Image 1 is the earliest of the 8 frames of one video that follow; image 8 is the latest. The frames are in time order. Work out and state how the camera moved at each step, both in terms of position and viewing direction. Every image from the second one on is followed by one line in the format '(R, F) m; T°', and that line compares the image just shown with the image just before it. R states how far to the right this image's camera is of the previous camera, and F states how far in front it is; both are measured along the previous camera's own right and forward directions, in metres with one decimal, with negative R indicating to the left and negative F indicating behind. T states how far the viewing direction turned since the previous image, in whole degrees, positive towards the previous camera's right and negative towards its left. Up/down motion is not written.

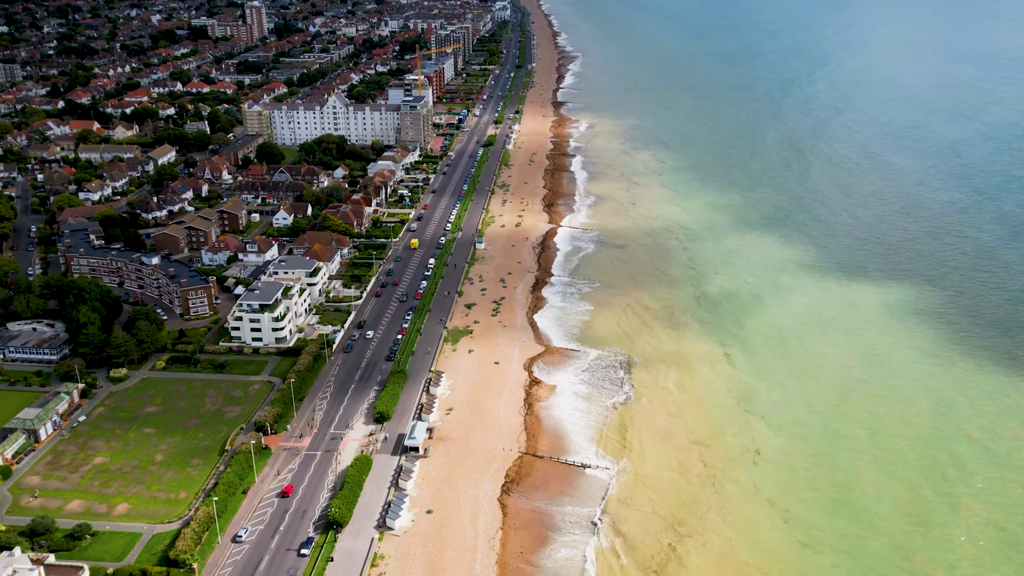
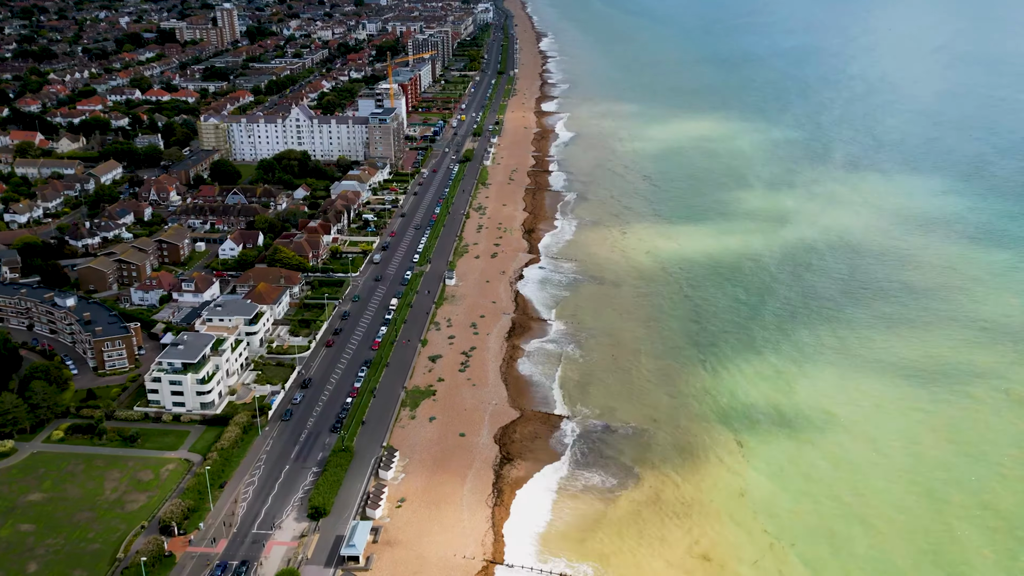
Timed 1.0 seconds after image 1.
(+1.0, +8.1) m; +1°
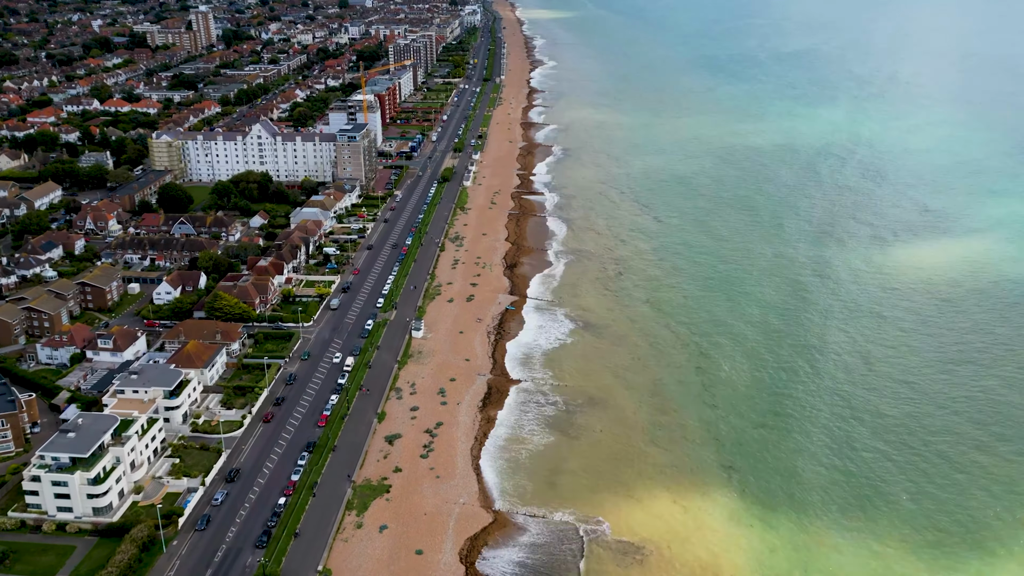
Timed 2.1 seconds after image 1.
(+1.1, +8.8) m; 0°
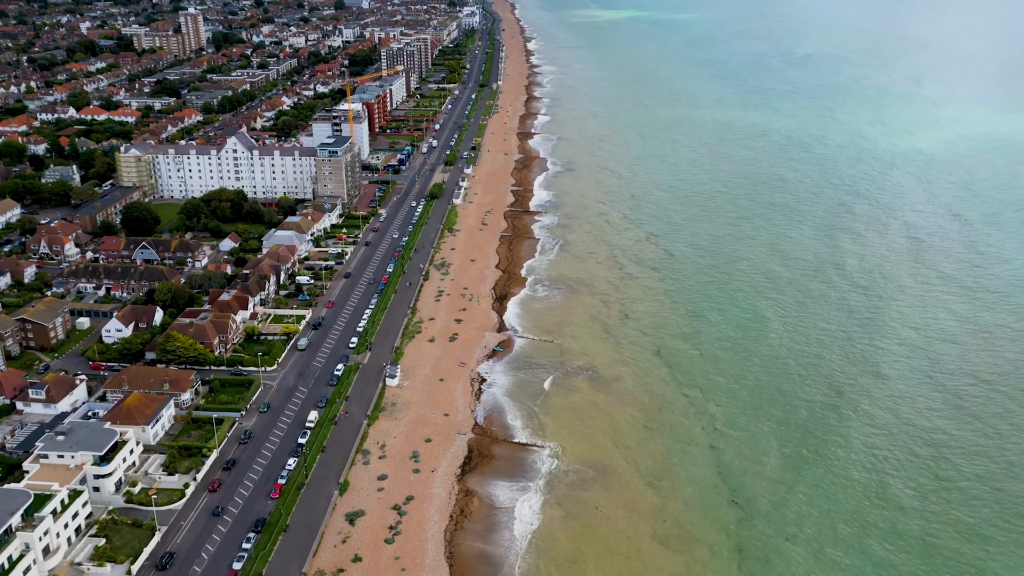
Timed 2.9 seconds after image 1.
(+0.9, +5.8) m; 0°
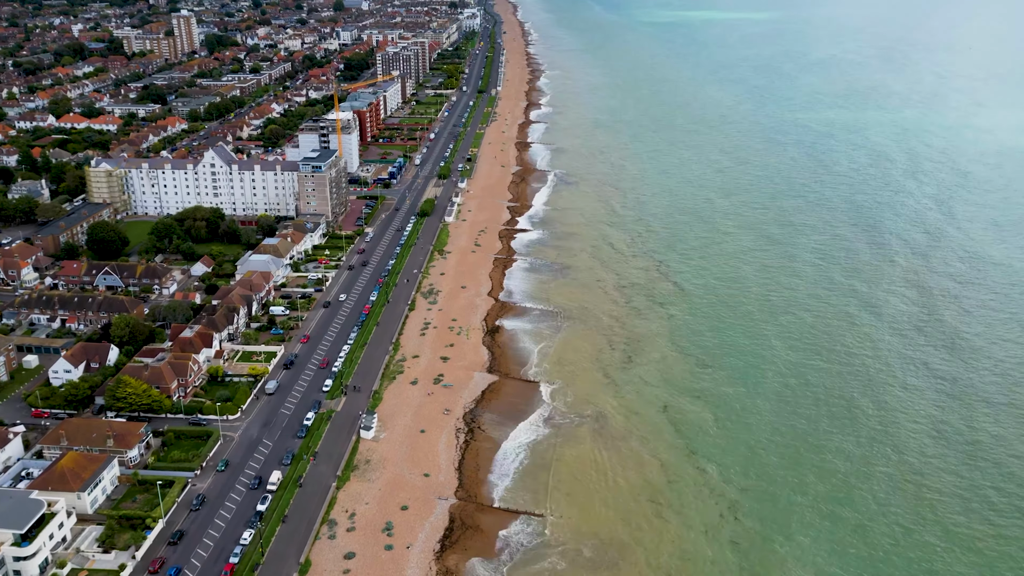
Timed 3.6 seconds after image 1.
(+0.8, +5.1) m; 0°
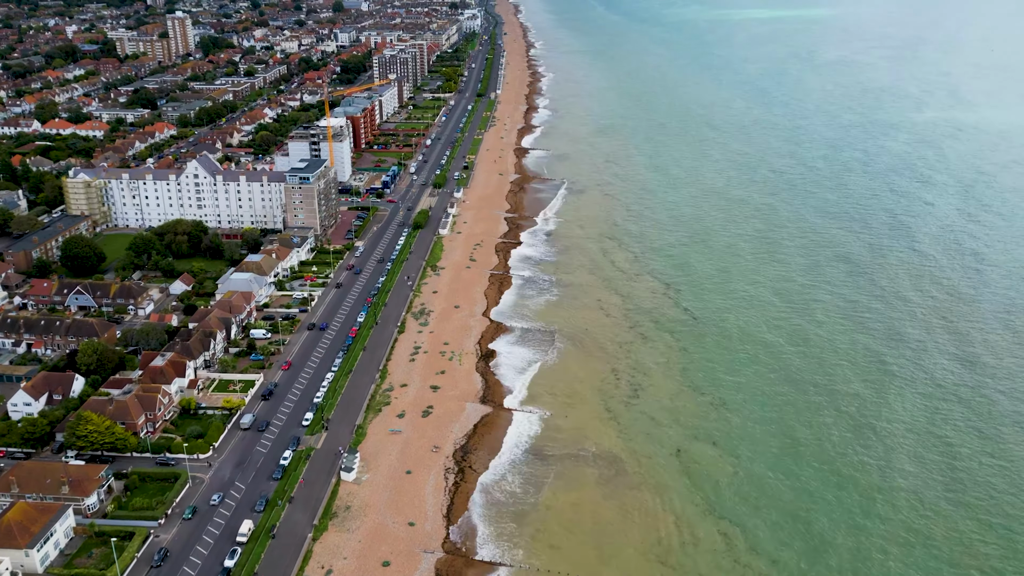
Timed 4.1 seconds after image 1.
(+0.4, +3.4) m; 0°
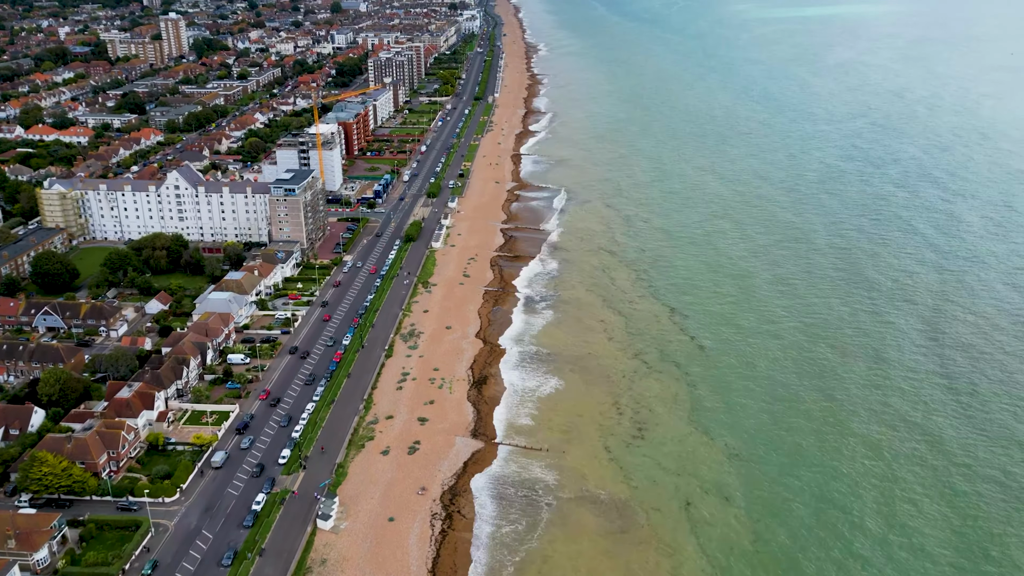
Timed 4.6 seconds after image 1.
(+0.4, +3.3) m; 0°
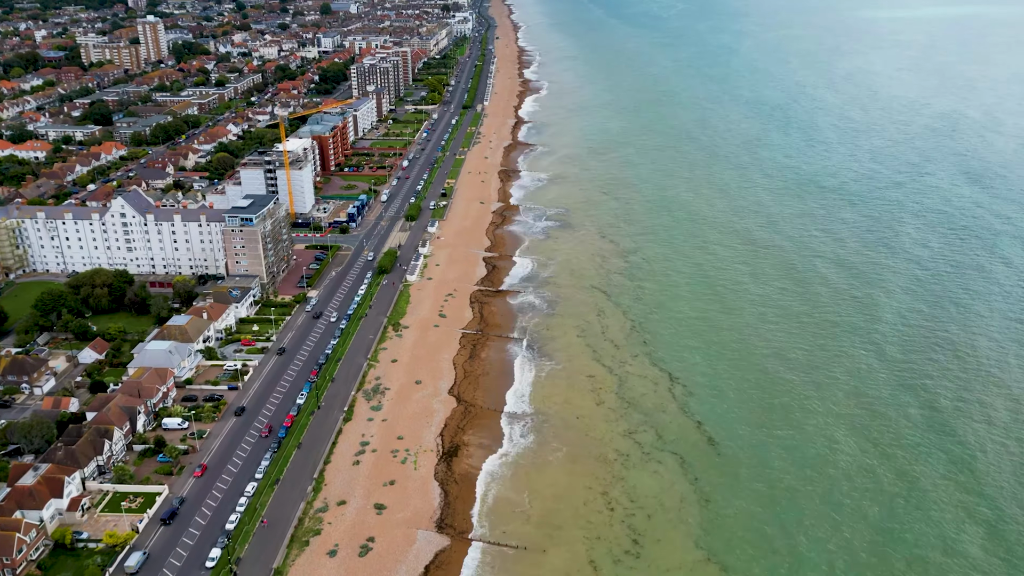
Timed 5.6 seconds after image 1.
(+1.1, +6.4) m; 0°
